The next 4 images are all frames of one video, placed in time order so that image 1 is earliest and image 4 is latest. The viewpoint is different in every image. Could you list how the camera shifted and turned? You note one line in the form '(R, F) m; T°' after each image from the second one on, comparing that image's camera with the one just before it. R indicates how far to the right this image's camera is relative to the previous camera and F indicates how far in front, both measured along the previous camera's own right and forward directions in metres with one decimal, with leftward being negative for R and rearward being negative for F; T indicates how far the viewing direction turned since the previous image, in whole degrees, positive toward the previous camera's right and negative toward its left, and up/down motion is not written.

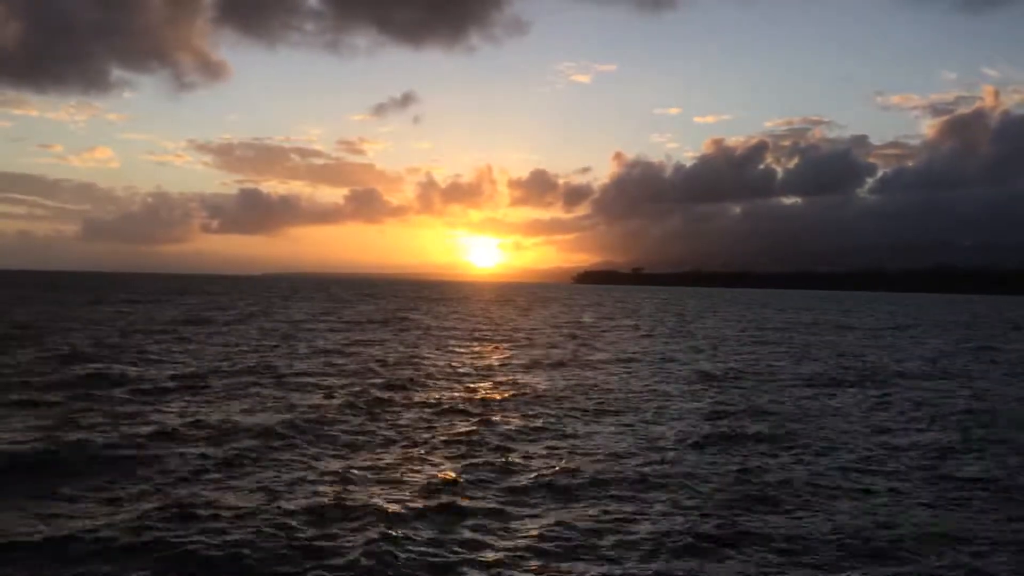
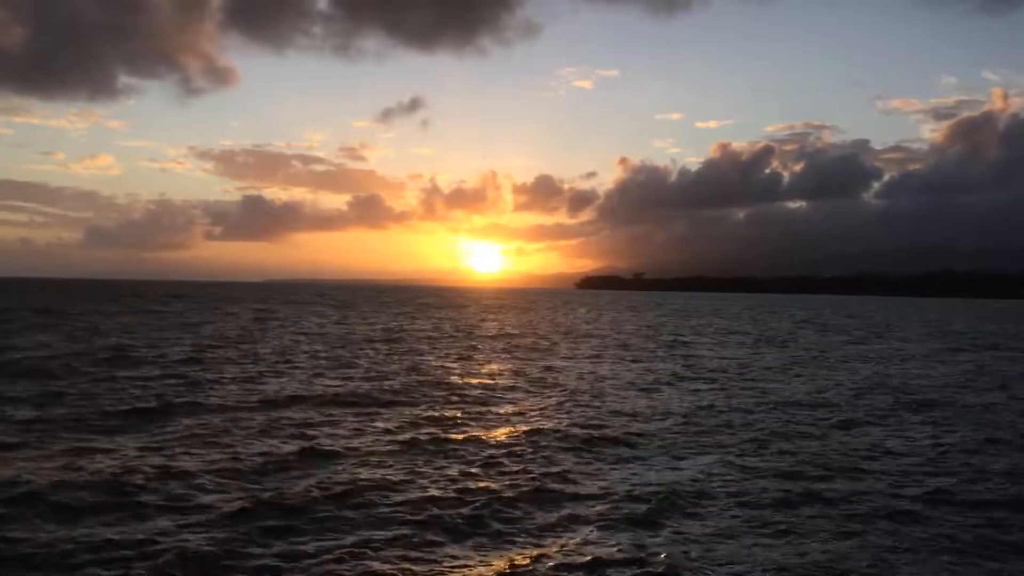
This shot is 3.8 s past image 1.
(-4.4, +4.2) m; 0°
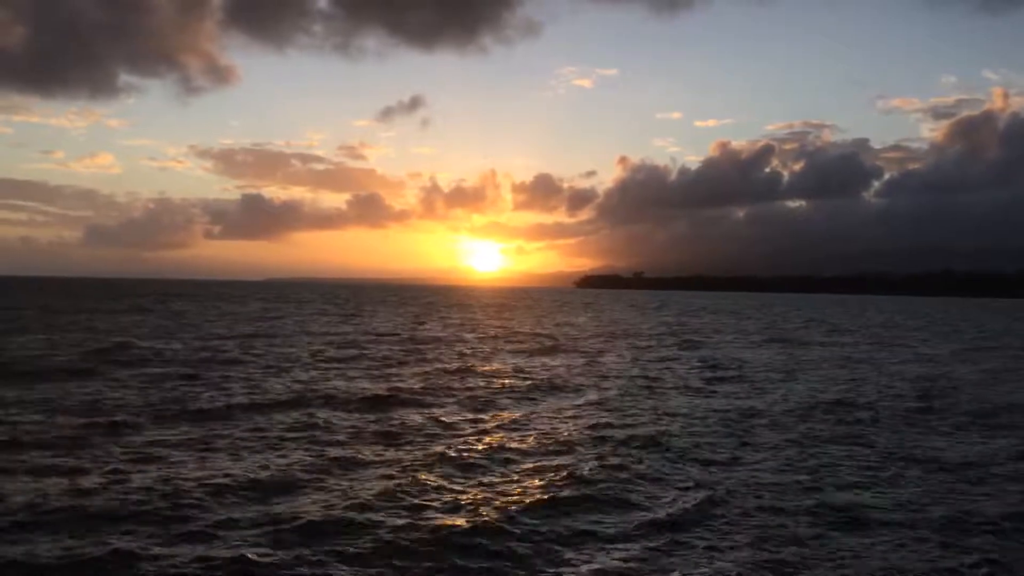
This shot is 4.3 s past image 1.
(-0.1, -0.2) m; 0°
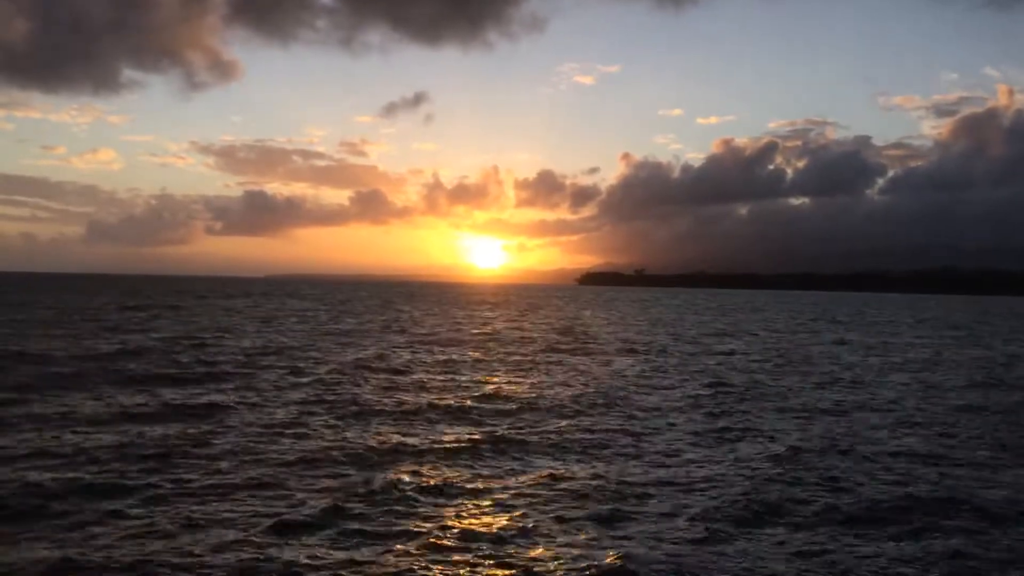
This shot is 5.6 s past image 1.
(-1.7, +1.4) m; 0°
